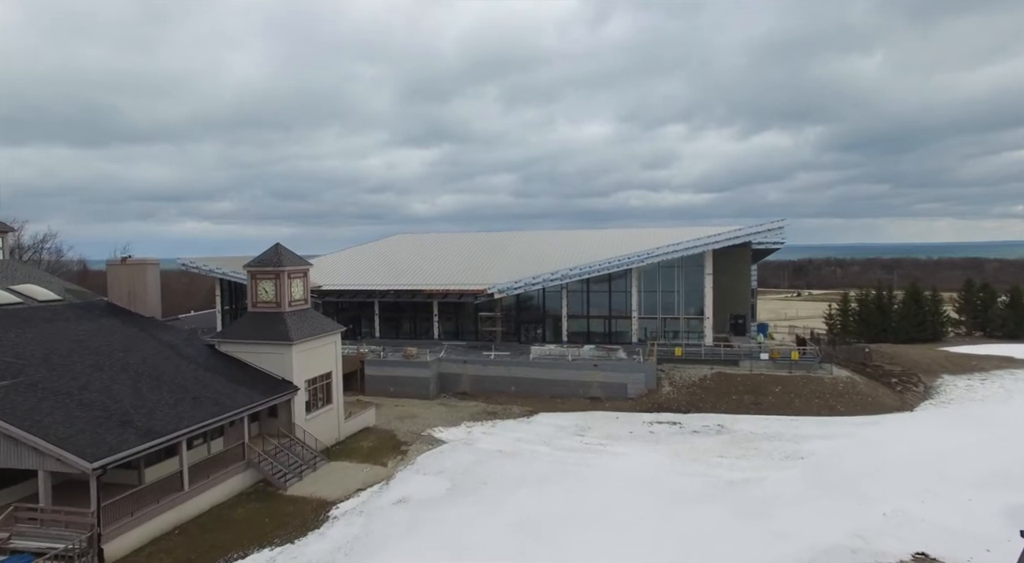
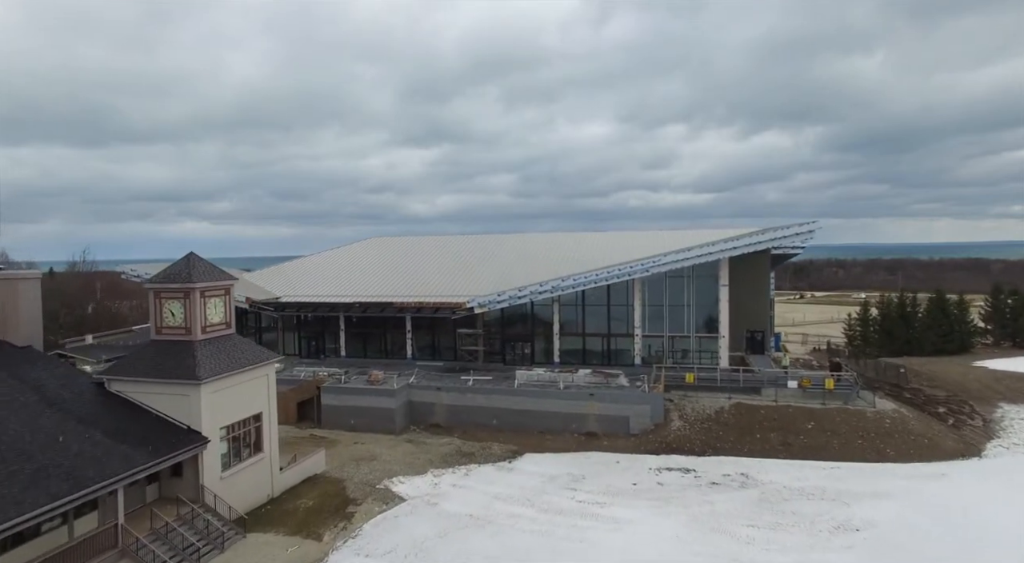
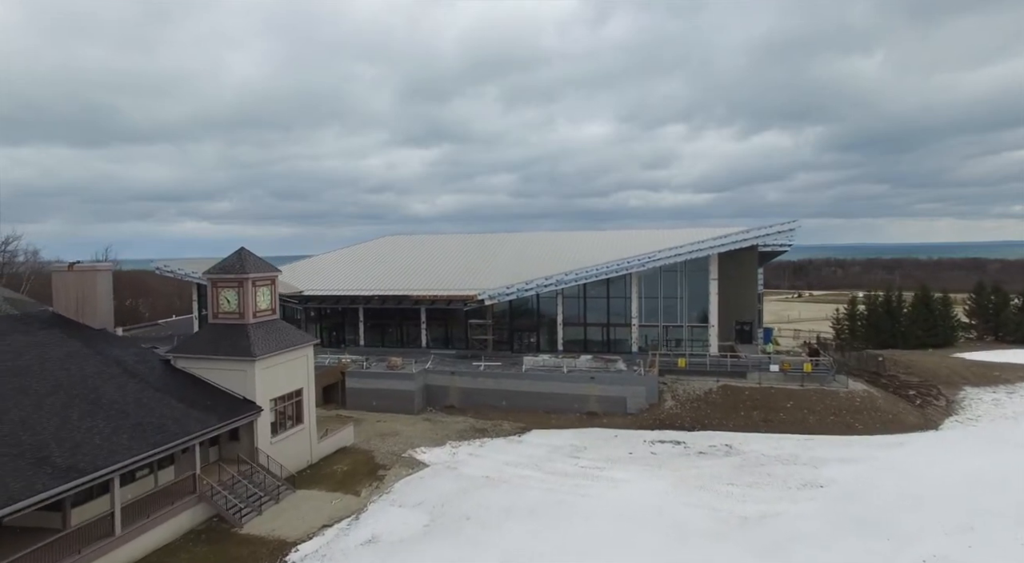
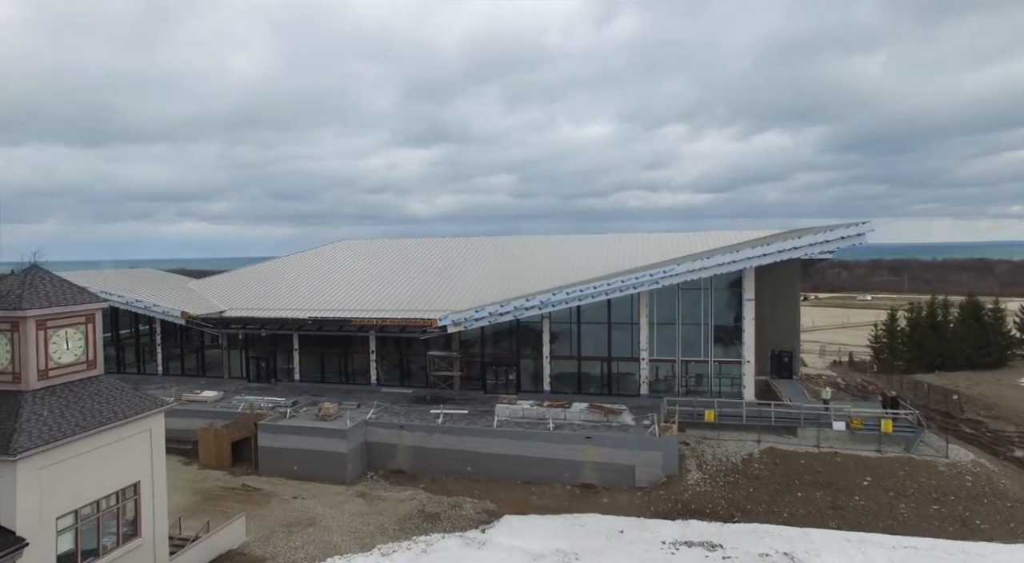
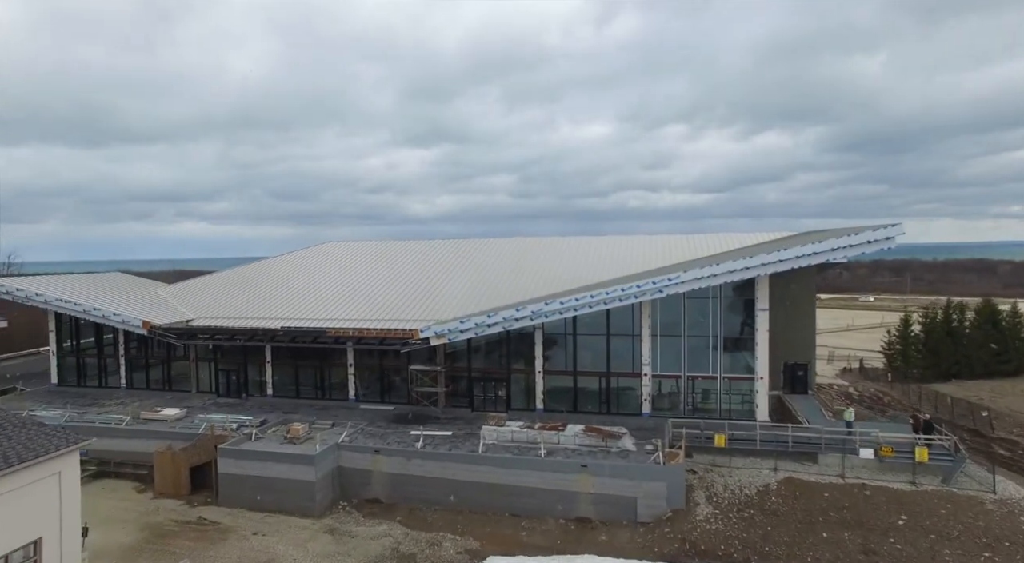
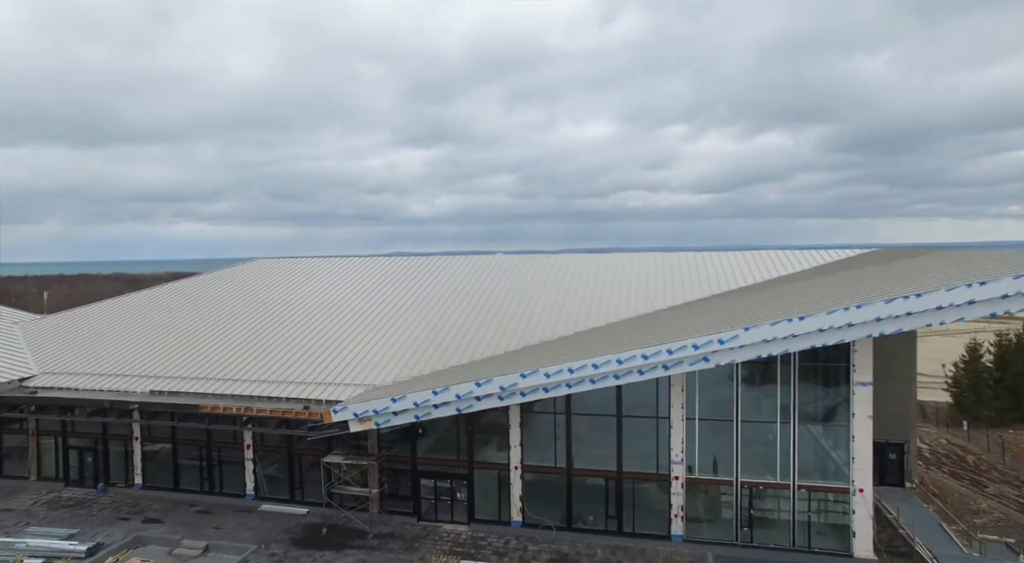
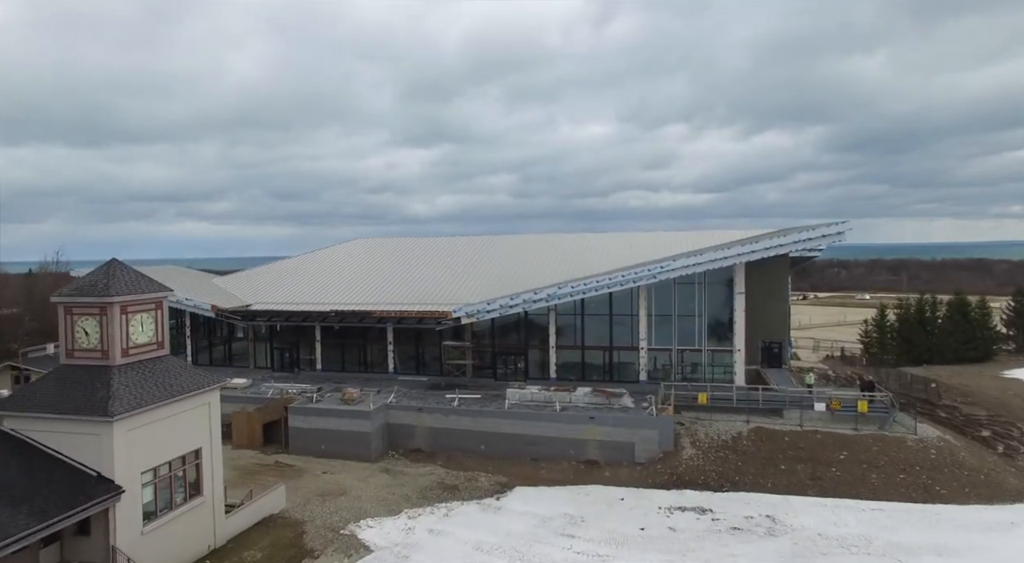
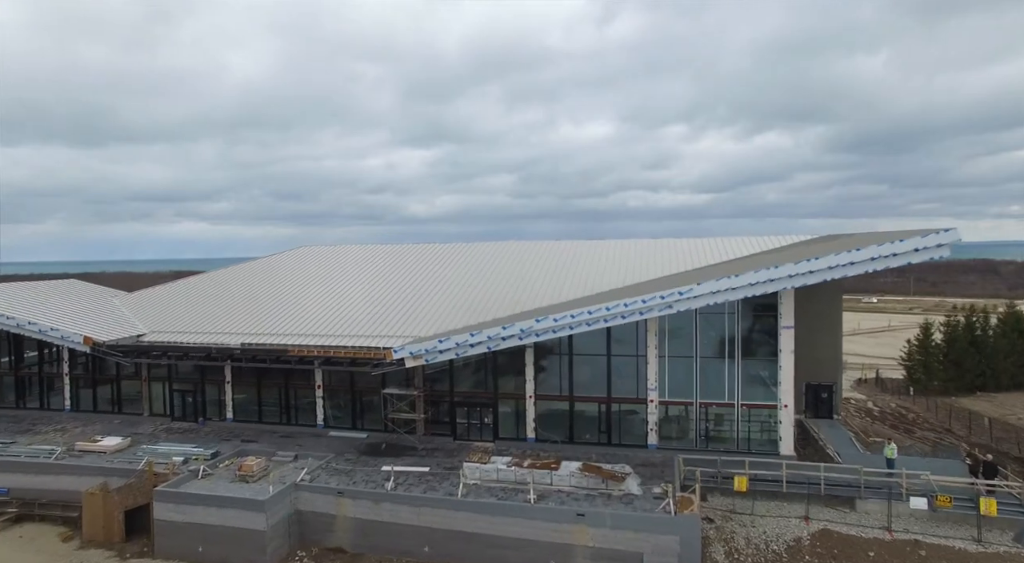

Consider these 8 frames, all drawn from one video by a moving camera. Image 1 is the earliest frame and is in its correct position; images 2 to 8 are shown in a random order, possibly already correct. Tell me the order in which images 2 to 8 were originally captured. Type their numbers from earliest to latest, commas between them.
3, 2, 7, 4, 5, 8, 6
